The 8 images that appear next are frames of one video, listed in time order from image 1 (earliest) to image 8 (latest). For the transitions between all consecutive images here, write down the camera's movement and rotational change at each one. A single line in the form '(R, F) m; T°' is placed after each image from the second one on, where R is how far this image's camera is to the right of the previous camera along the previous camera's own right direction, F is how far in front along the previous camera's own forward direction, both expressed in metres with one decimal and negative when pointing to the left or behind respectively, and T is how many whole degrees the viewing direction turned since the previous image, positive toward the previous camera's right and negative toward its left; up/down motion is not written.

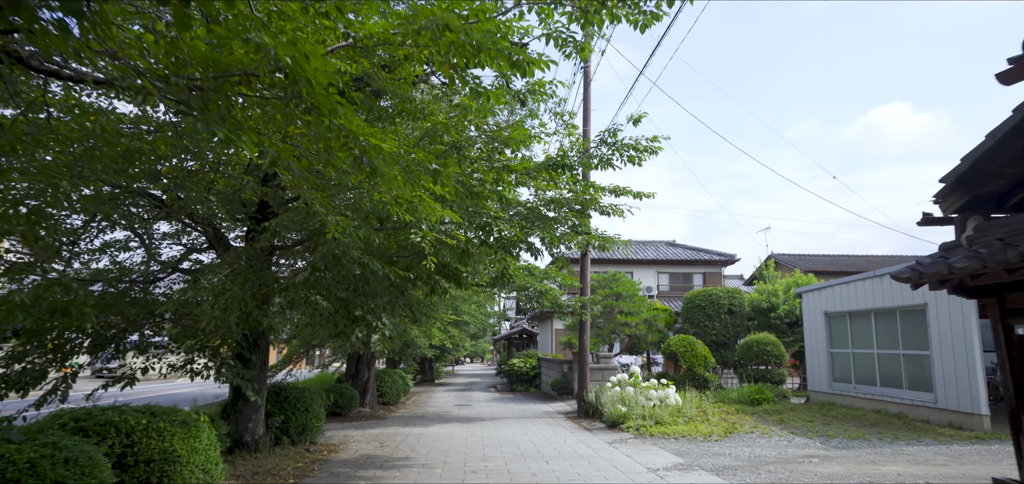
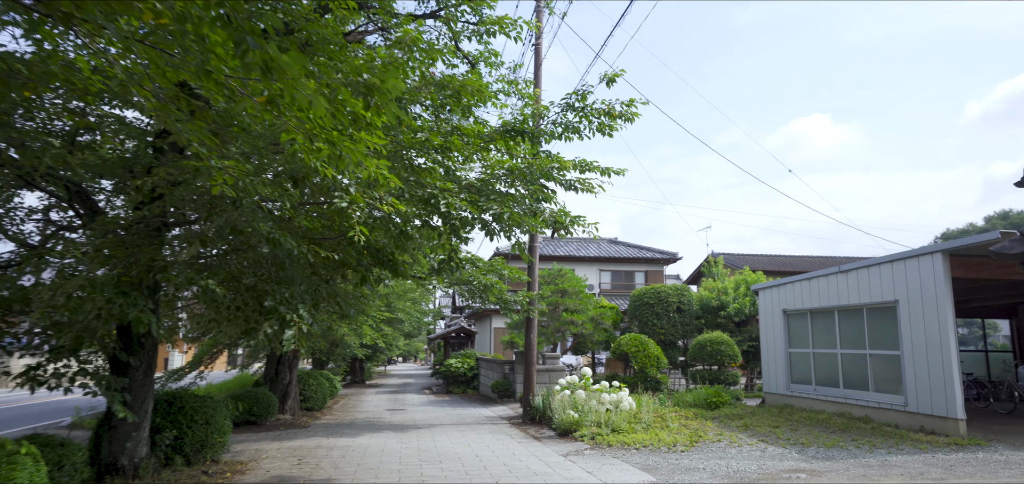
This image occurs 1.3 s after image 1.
(-0.1, +1.1) m; +6°
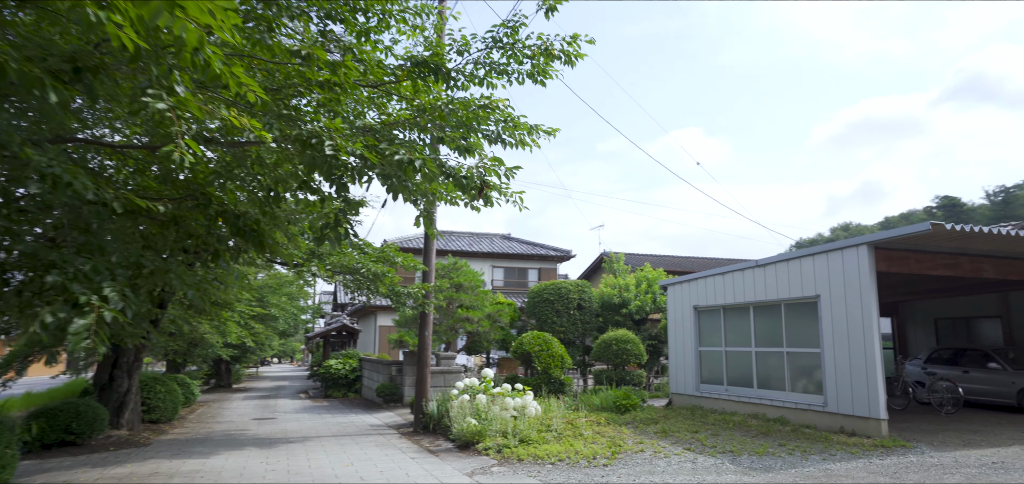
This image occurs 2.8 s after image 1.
(-0.1, +1.2) m; +10°
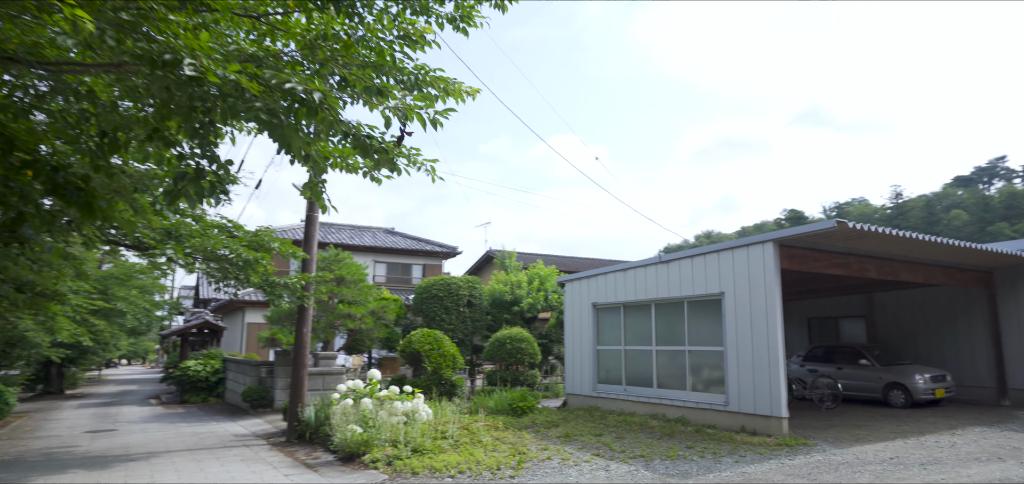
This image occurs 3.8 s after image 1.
(-0.2, +0.7) m; +11°
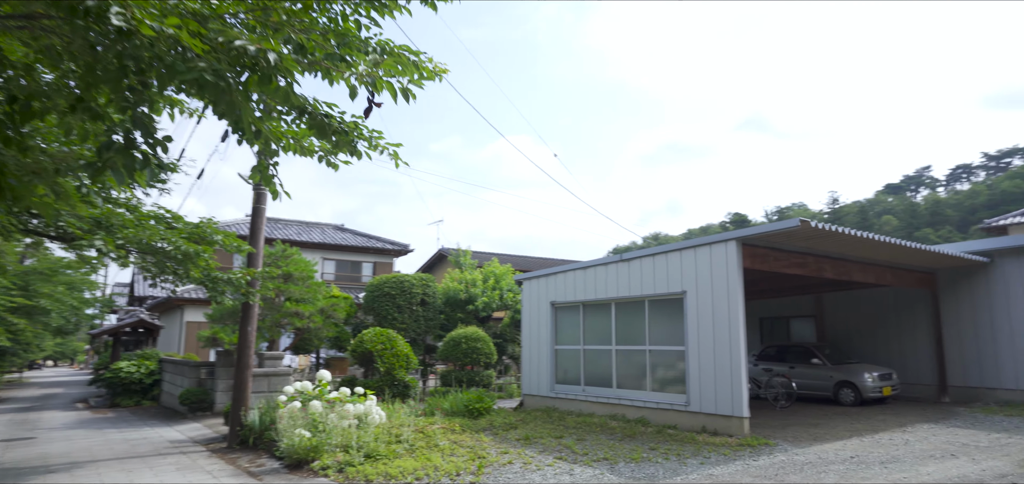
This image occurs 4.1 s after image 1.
(-0.1, +0.3) m; +4°
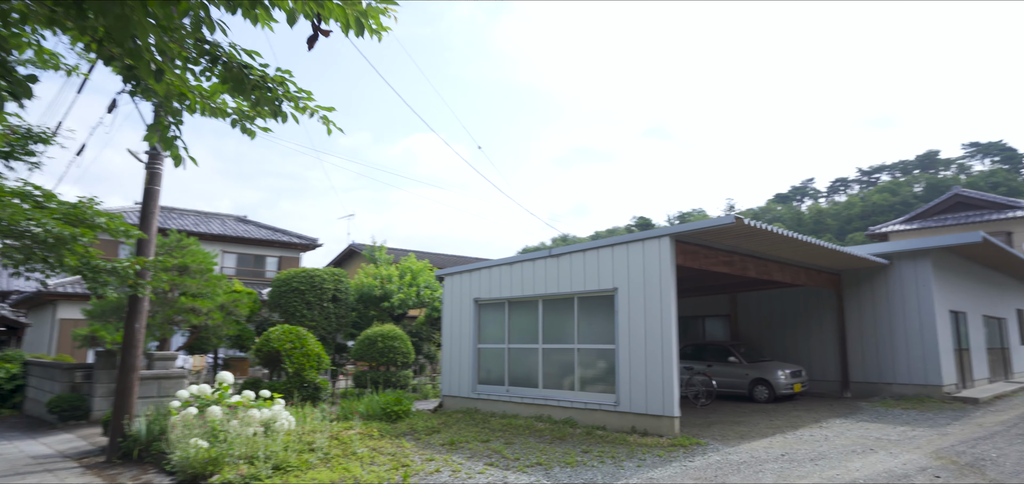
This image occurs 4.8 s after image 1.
(-0.2, +0.4) m; +8°
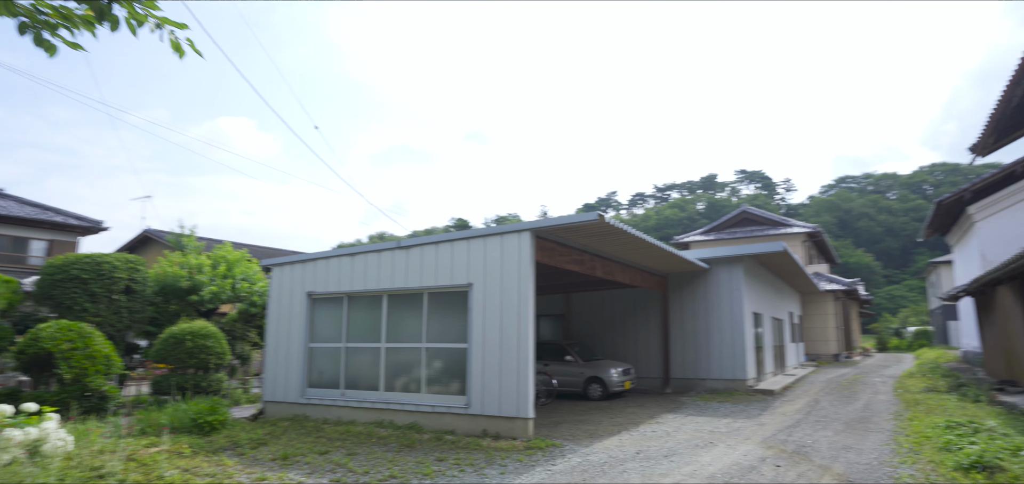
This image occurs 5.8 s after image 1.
(-0.3, +0.6) m; +16°
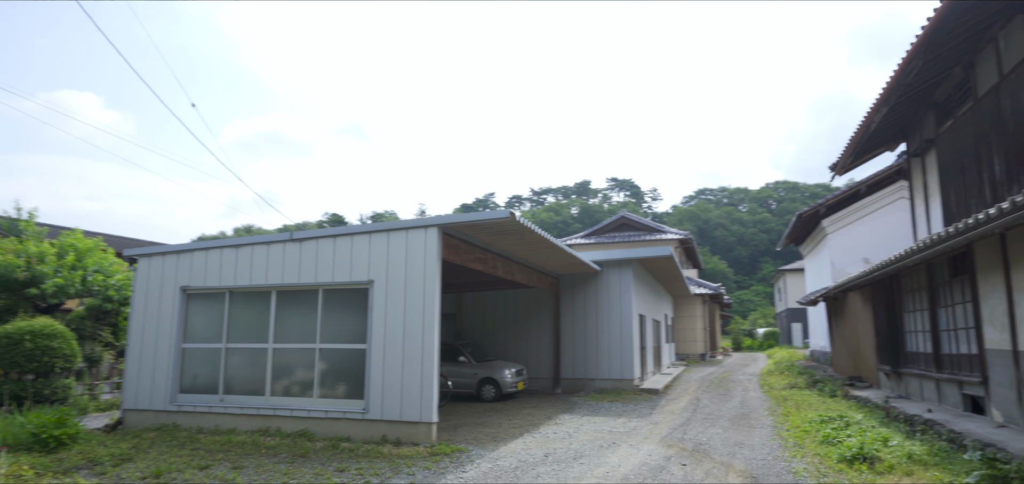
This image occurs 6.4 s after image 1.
(-0.3, +0.3) m; +11°
